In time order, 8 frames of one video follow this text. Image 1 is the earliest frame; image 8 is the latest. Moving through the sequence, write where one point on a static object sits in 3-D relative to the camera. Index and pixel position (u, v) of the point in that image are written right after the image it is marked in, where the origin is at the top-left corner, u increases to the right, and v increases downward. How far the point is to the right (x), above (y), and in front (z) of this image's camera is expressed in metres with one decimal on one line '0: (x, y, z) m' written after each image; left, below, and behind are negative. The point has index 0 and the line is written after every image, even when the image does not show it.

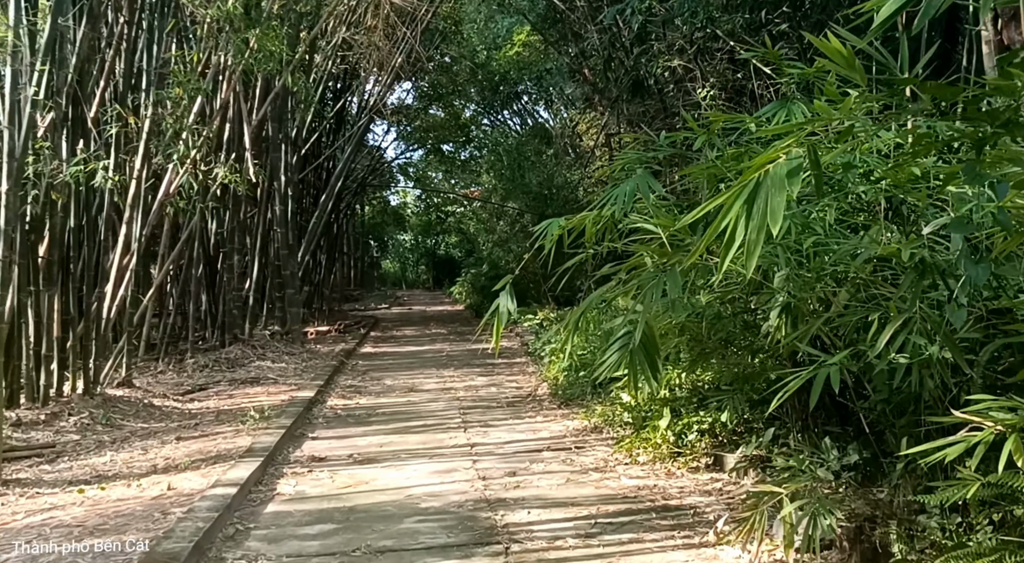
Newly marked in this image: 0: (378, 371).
0: (-1.0, -0.7, +7.3) m
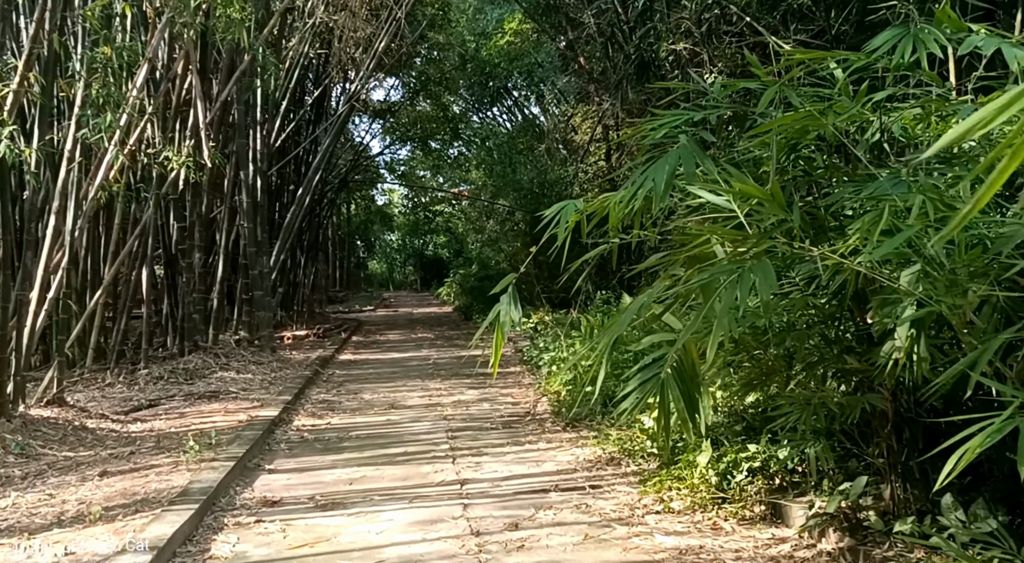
0: (-1.1, -0.7, +6.6) m
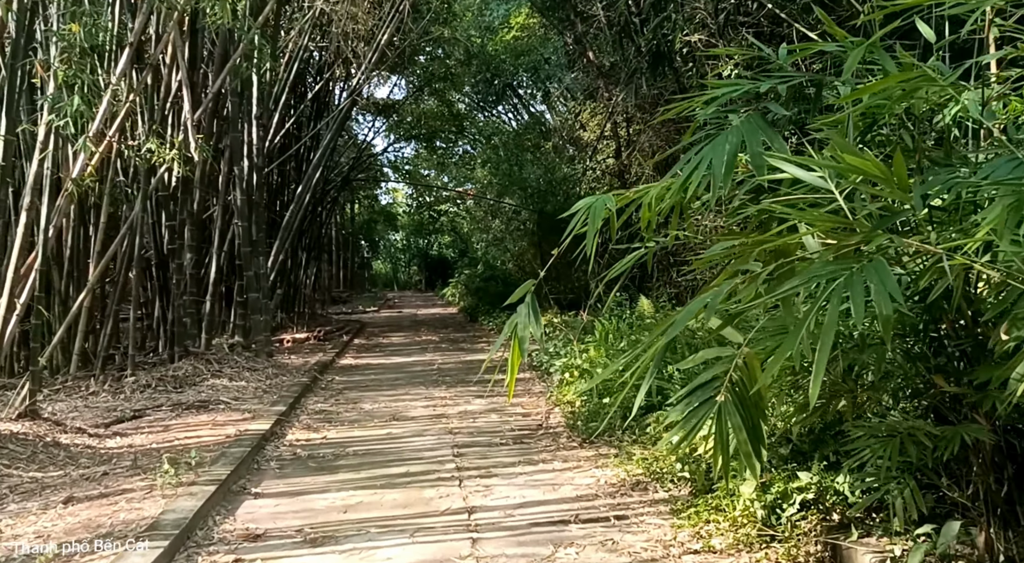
0: (-1.0, -0.7, +6.2) m
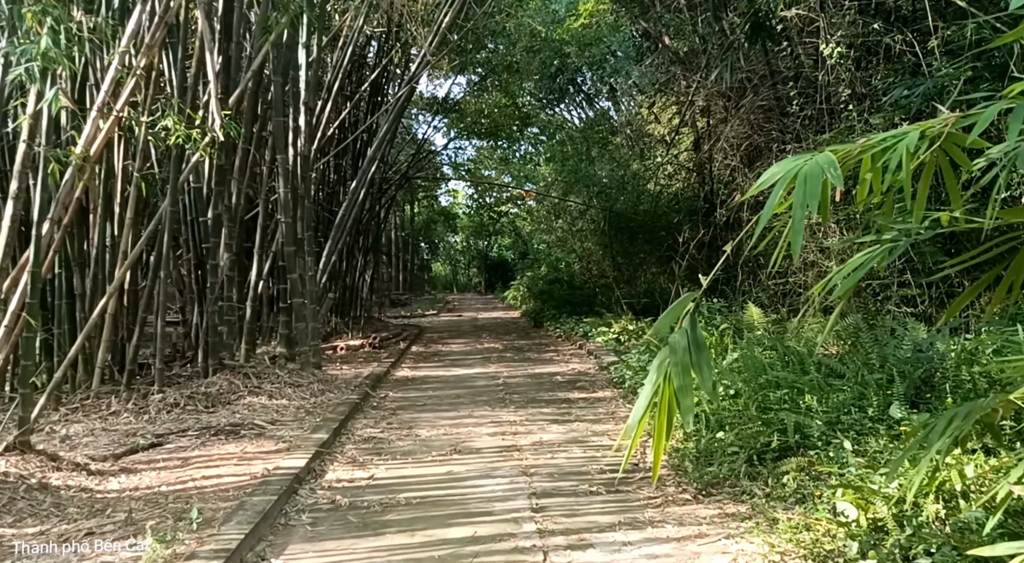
0: (-0.6, -0.7, +5.4) m
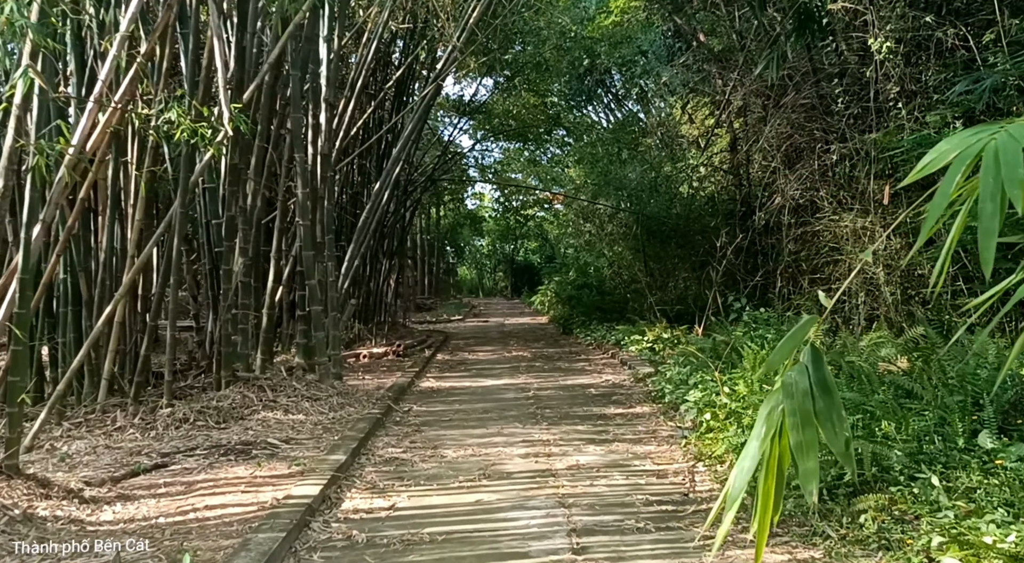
0: (-0.4, -0.8, +5.0) m
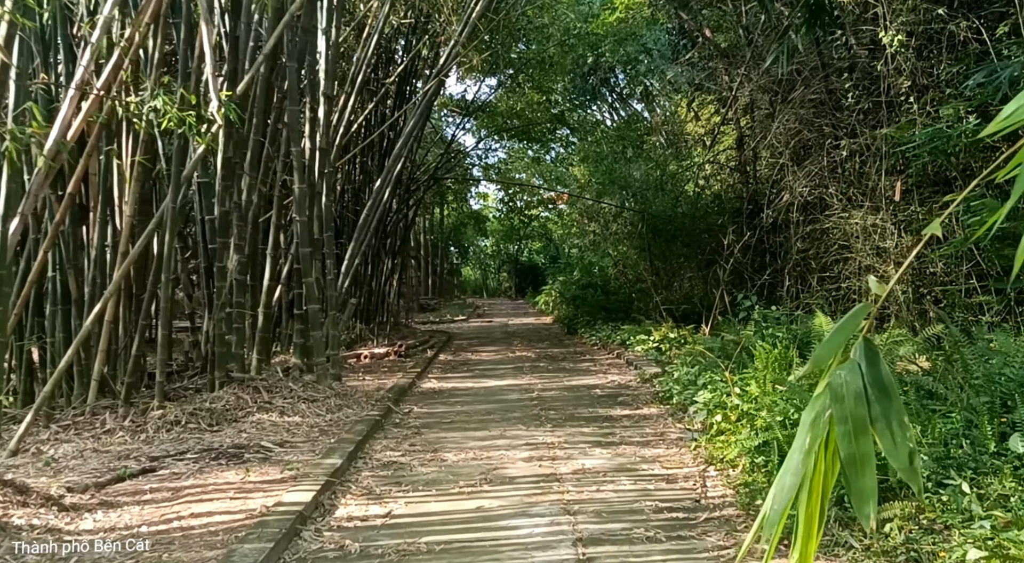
0: (-0.4, -0.7, +4.8) m
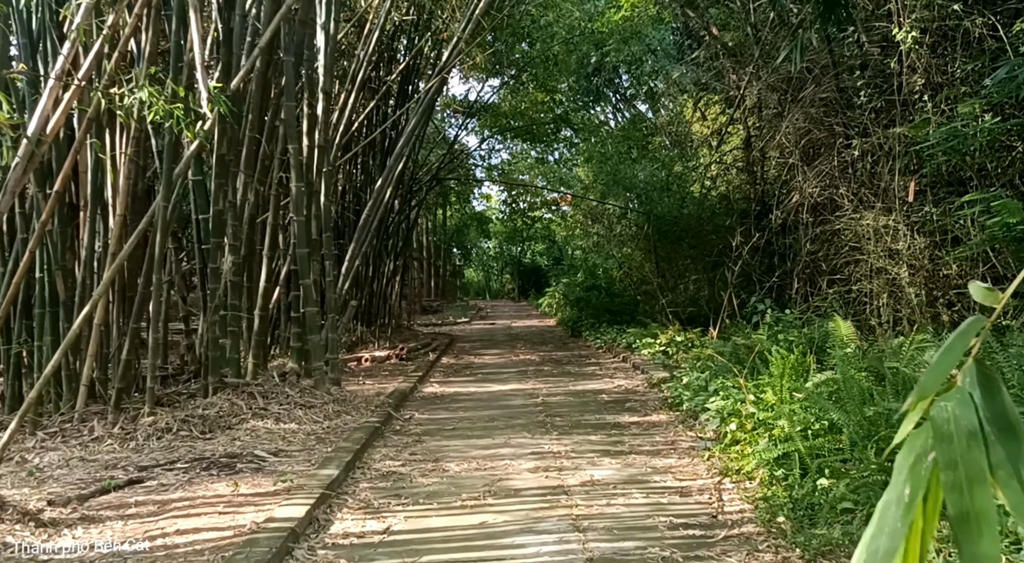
0: (-0.4, -0.8, +4.7) m
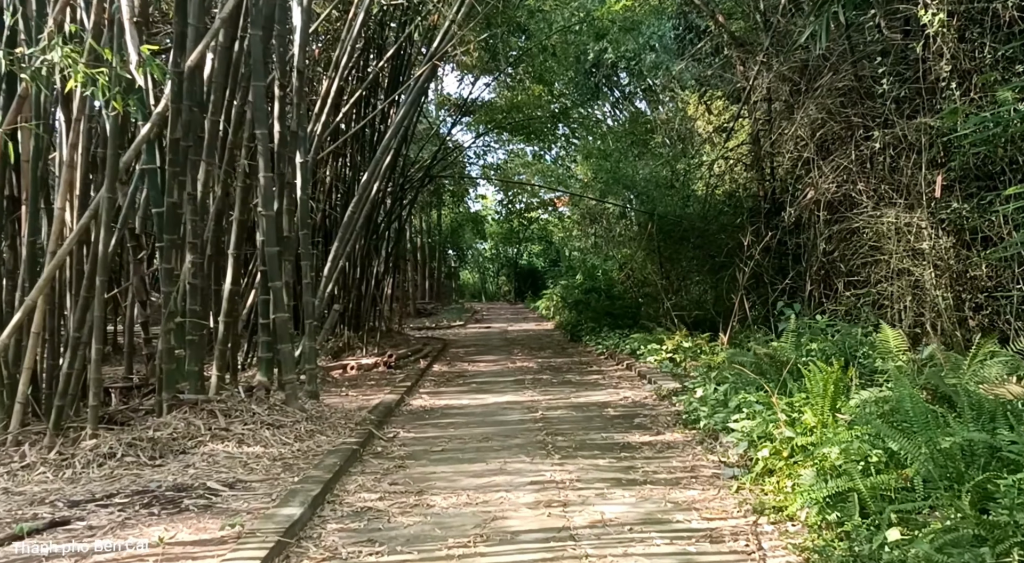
0: (-0.4, -0.8, +4.1) m
